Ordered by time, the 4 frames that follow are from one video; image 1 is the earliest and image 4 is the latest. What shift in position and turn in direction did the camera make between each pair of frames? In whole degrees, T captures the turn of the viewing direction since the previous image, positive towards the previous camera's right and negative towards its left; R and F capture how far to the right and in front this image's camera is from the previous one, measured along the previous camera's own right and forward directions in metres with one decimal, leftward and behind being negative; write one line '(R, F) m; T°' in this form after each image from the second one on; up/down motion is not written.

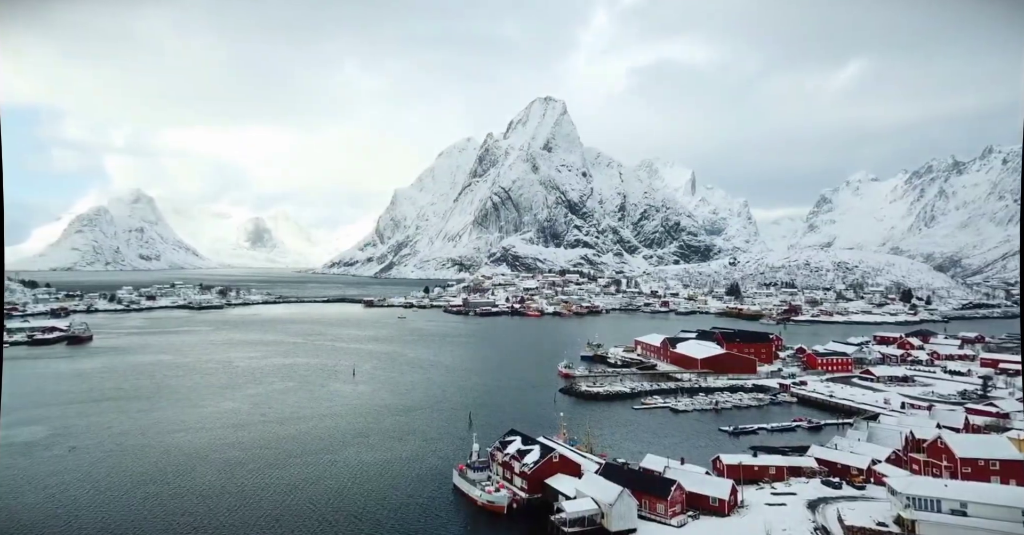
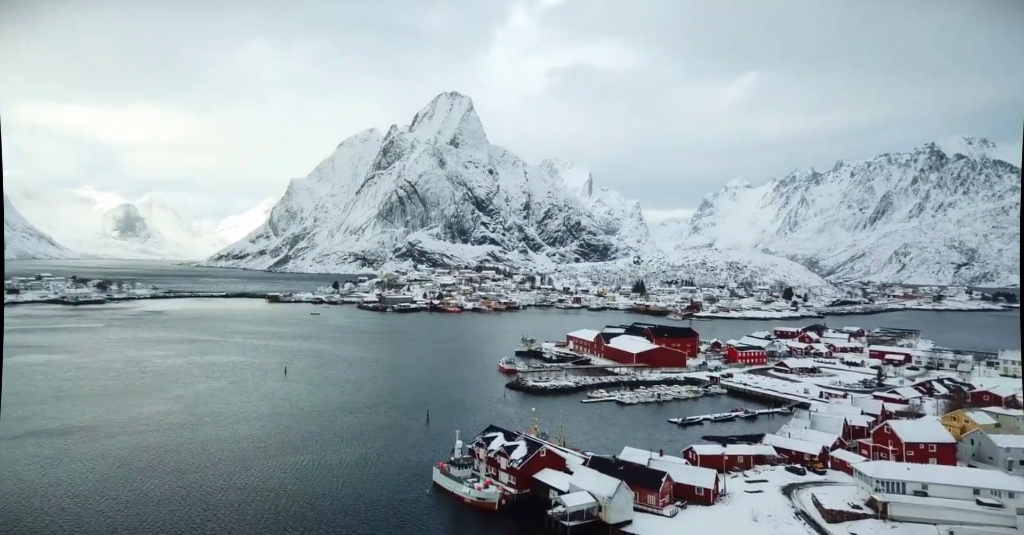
(-0.8, +0.1) m; +10°
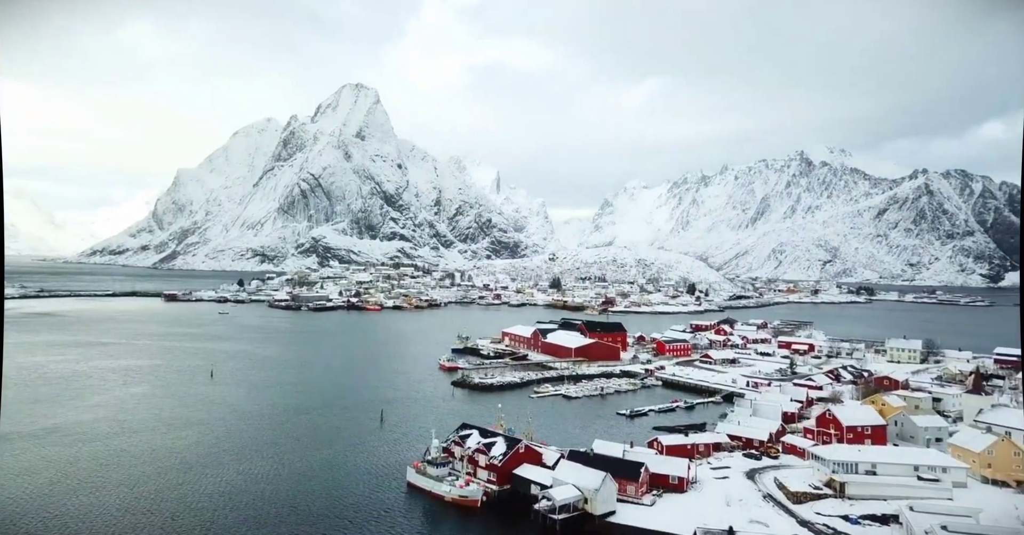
(-0.6, +0.1) m; +9°
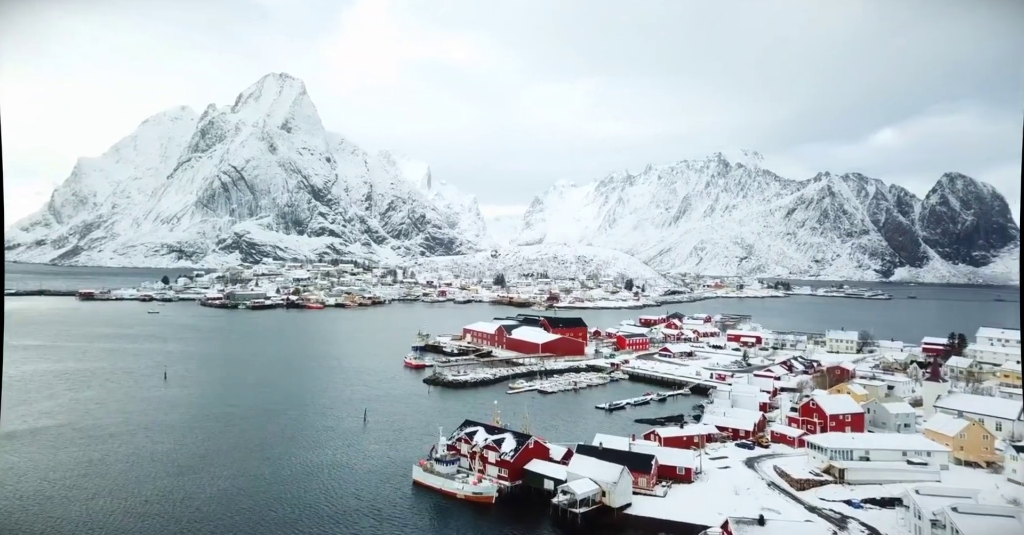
(-0.7, +0.2) m; +7°
